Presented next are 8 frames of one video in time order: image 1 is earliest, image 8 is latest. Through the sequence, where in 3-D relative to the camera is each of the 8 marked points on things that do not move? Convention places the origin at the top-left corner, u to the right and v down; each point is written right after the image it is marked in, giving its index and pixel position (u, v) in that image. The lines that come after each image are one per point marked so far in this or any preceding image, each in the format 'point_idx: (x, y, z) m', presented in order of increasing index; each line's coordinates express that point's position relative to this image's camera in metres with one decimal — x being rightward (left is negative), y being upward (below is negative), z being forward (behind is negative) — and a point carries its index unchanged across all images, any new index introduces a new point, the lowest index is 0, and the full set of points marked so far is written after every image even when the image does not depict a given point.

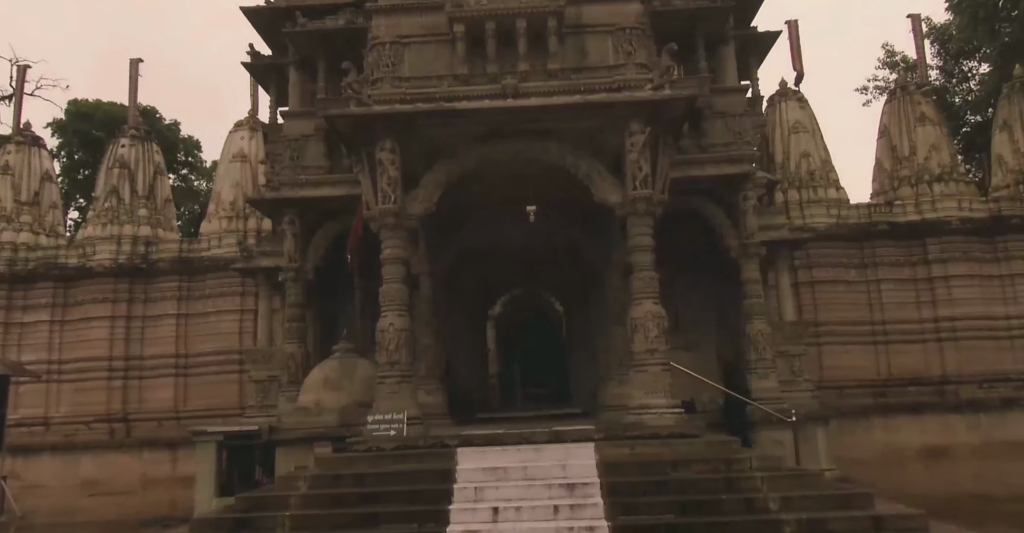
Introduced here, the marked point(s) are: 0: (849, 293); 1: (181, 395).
0: (+8.2, -0.7, +17.1) m
1: (-8.1, -3.1, +17.1) m
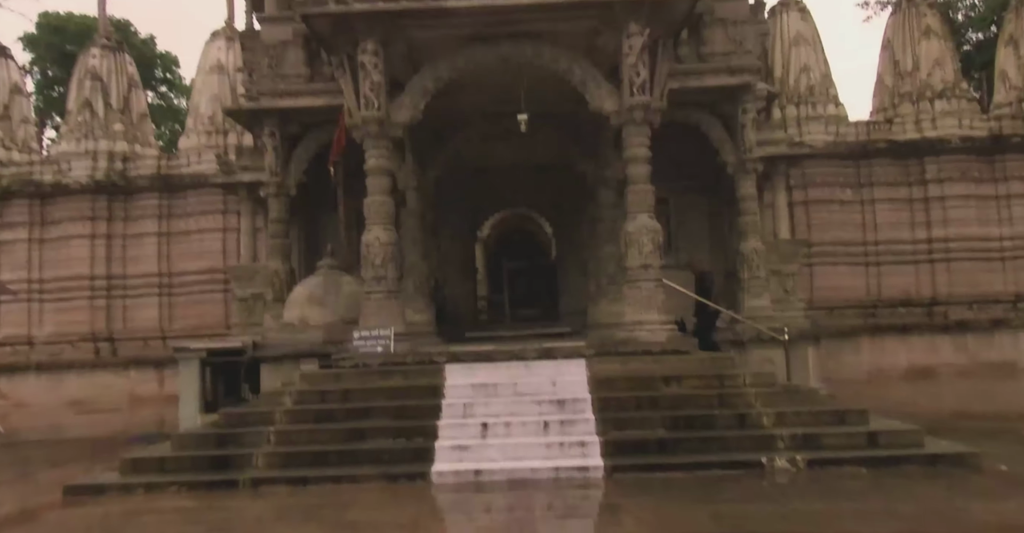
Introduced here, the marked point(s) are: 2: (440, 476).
0: (+8.0, +1.3, +16.8) m
1: (-8.4, -1.1, +16.9) m
2: (-0.7, -1.9, +6.3) m
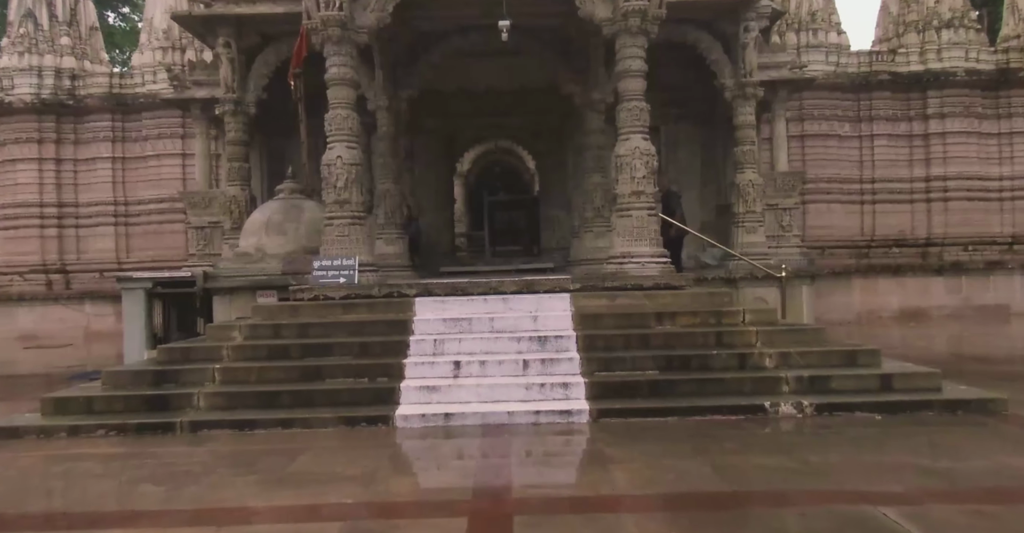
0: (+7.6, +2.7, +16.1) m
1: (-8.8, +0.5, +15.8) m
2: (-0.9, -1.2, +5.6) m
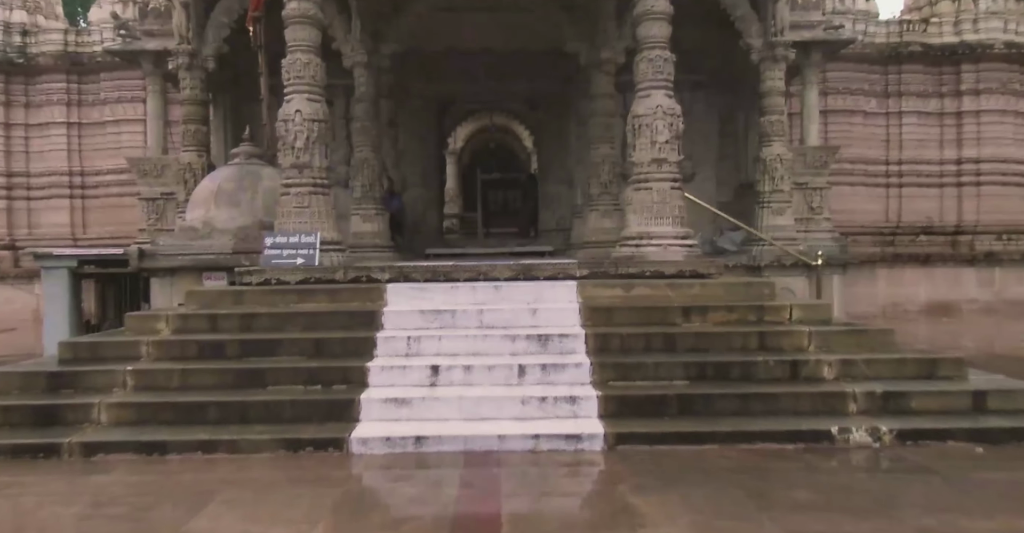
0: (+7.5, +3.0, +14.7) m
1: (-9.0, +1.0, +14.4) m
2: (-0.9, -1.1, +4.3) m
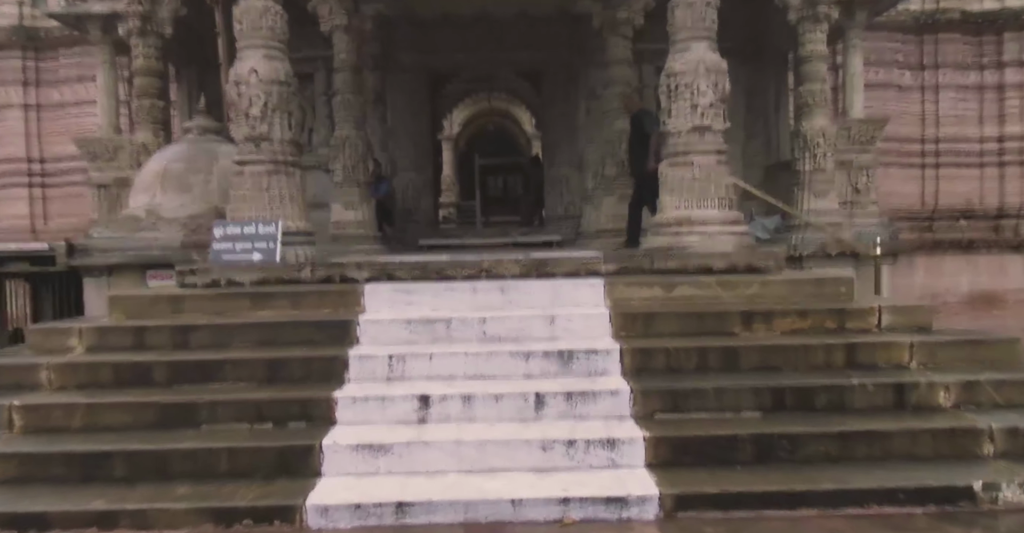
0: (+7.5, +3.2, +13.5) m
1: (-8.9, +1.1, +13.2) m
2: (-0.8, -1.1, +3.1) m
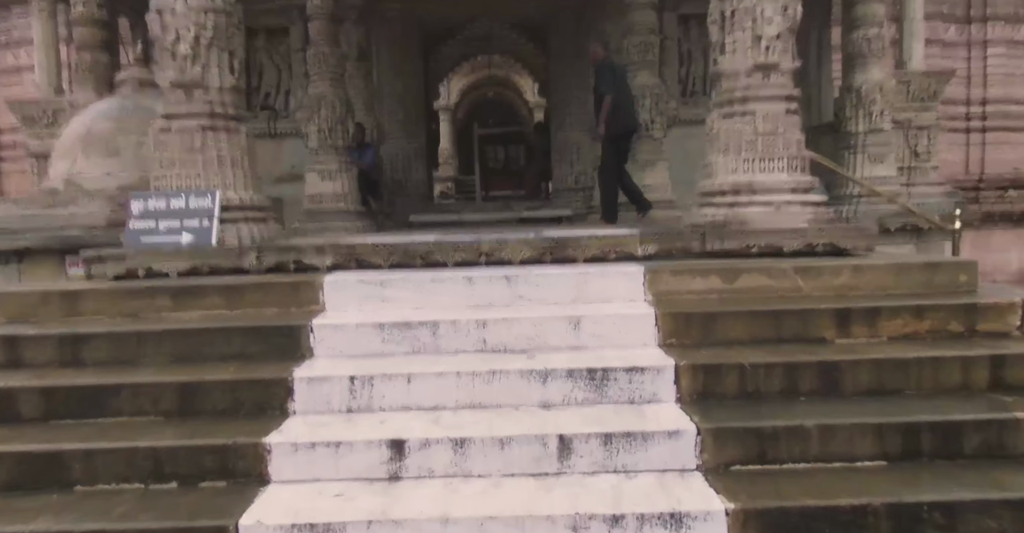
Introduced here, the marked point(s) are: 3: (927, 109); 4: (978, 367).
0: (+7.5, +3.6, +12.2) m
1: (-8.9, +1.4, +12.0) m
2: (-0.8, -1.1, +2.0) m
3: (+4.6, +1.7, +7.7) m
4: (+1.9, -0.4, +2.9) m
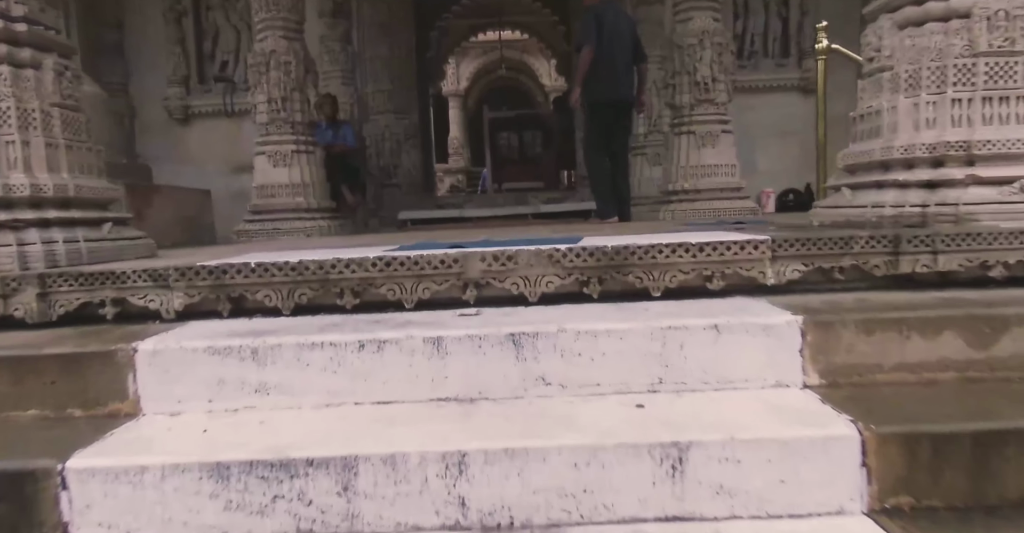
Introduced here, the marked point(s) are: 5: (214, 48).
0: (+7.7, +3.7, +10.2) m
1: (-8.6, +1.2, +10.4) m
2: (-0.8, -1.2, +0.2) m
3: (+4.7, +1.7, +5.8) m
4: (+2.0, -0.5, +1.0) m
5: (-3.2, +2.3, +7.5) m
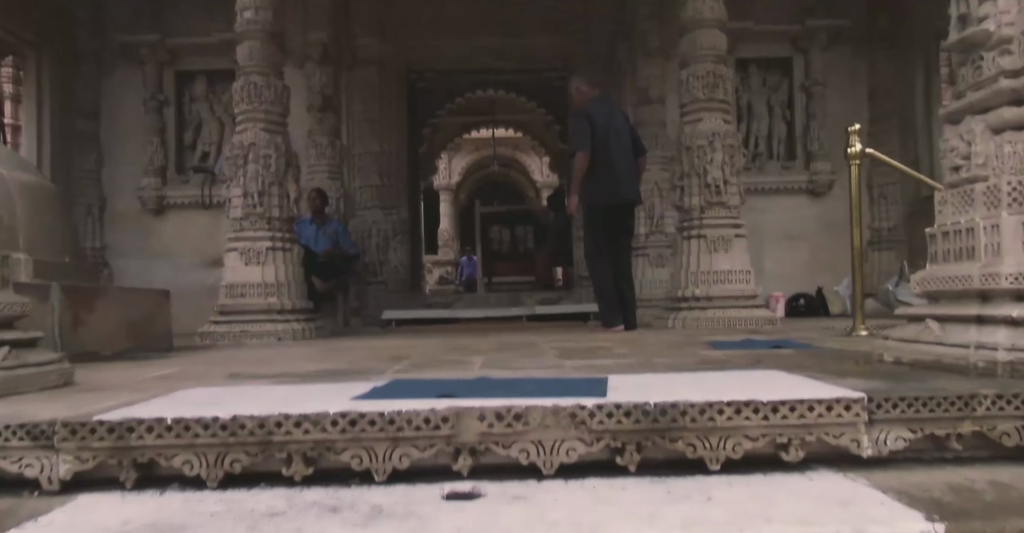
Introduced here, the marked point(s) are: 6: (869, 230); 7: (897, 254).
0: (+7.6, +2.1, +10.2) m
1: (-8.8, 0.0, +9.8) m
2: (-0.7, -1.3, -0.5) m
3: (+4.7, +0.8, +5.6) m
4: (+2.0, -0.8, +0.5) m
5: (-3.3, +1.3, +7.2) m
6: (+3.7, +0.5, +6.7) m
7: (+3.7, +0.4, +6.7) m
